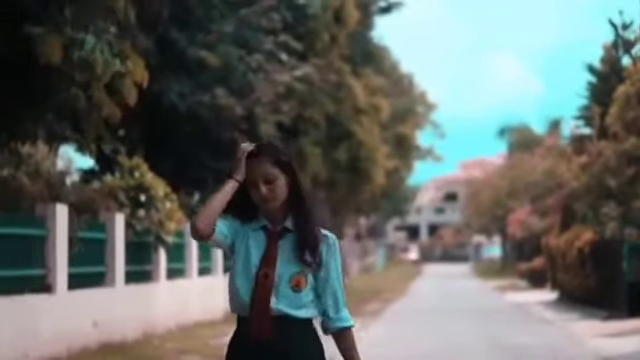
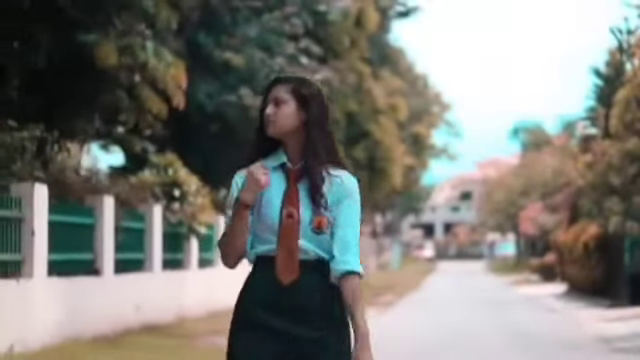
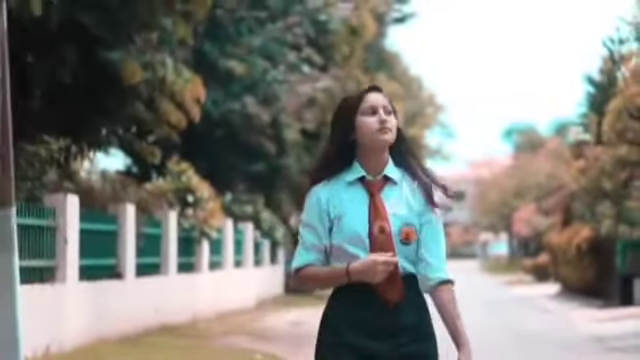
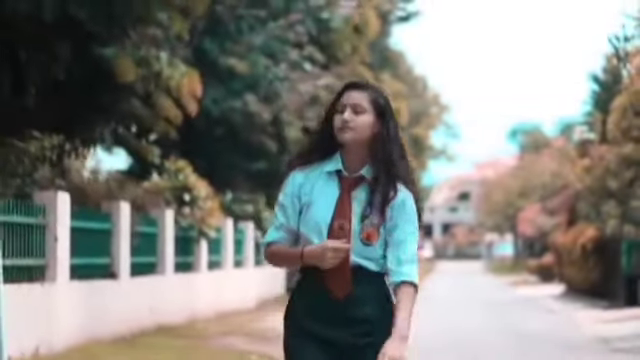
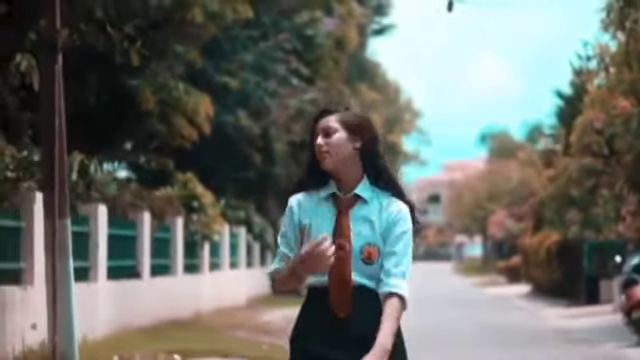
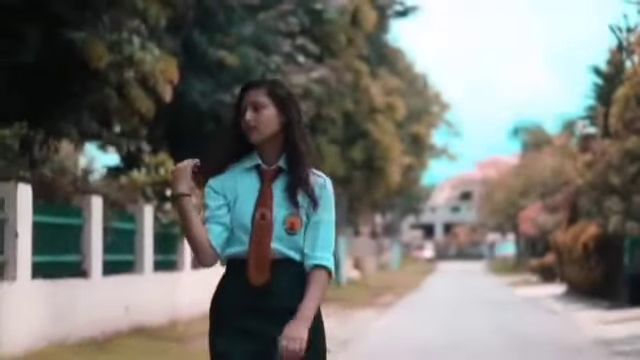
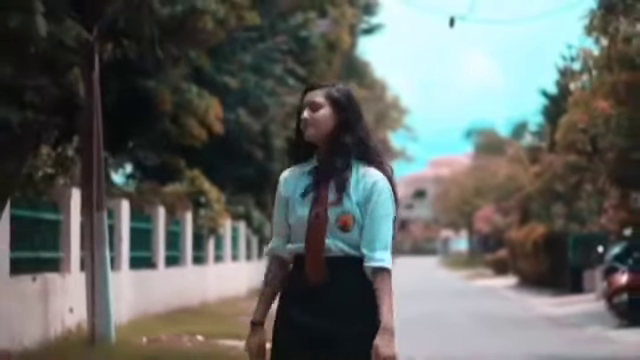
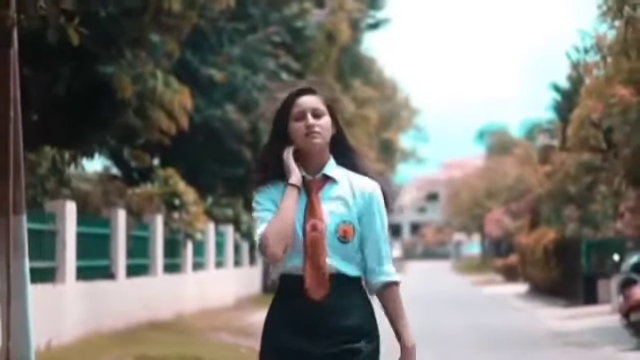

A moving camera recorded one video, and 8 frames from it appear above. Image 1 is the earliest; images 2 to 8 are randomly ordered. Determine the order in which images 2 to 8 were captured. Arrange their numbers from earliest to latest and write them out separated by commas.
6, 2, 4, 3, 8, 5, 7
